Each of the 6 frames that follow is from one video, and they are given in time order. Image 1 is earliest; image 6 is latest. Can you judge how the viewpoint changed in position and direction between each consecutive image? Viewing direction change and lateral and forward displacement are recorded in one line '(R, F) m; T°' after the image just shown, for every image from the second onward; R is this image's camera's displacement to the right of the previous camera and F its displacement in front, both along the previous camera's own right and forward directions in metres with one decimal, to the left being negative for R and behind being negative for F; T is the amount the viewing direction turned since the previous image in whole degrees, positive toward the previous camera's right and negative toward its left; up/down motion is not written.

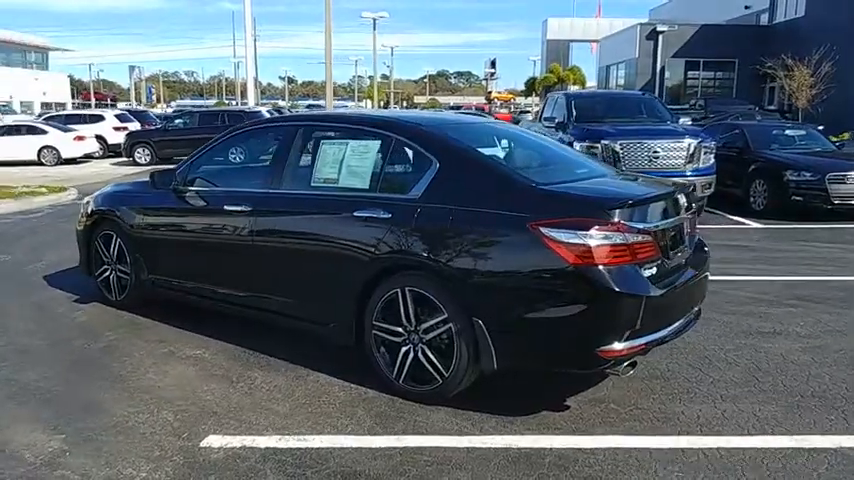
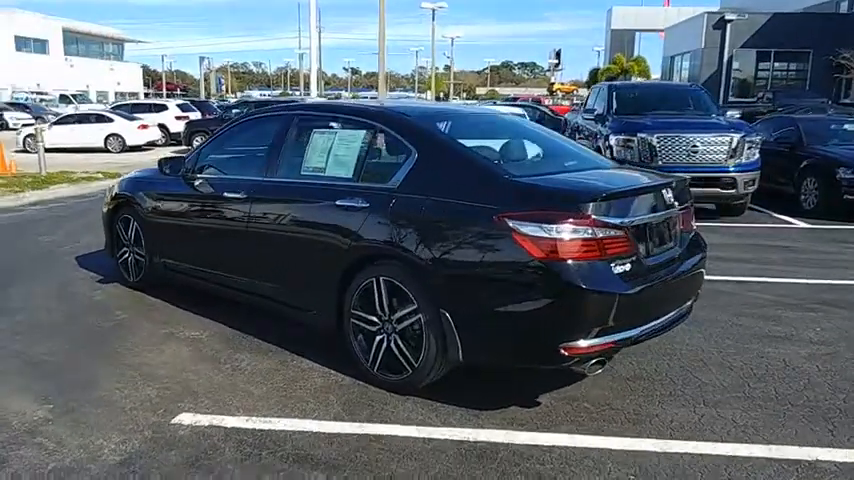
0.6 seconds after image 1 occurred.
(+0.5, 0.0) m; -5°
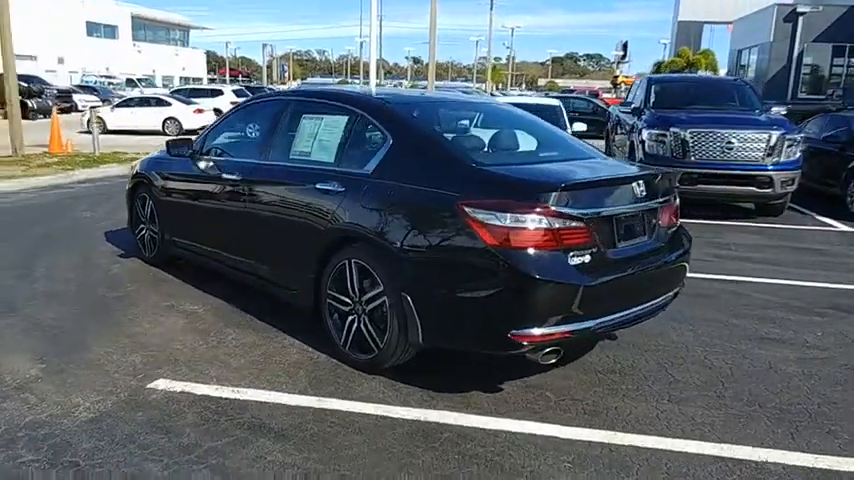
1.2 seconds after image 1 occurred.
(+0.5, -0.1) m; -5°
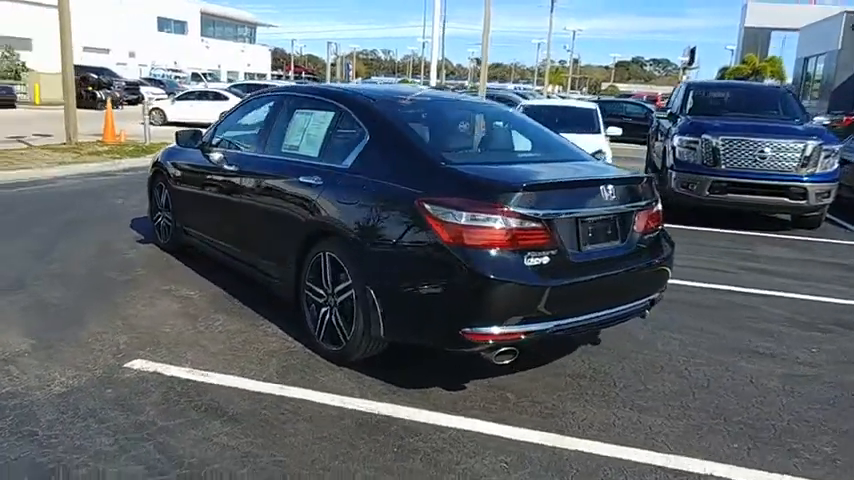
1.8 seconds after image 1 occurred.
(+0.5, 0.0) m; -5°
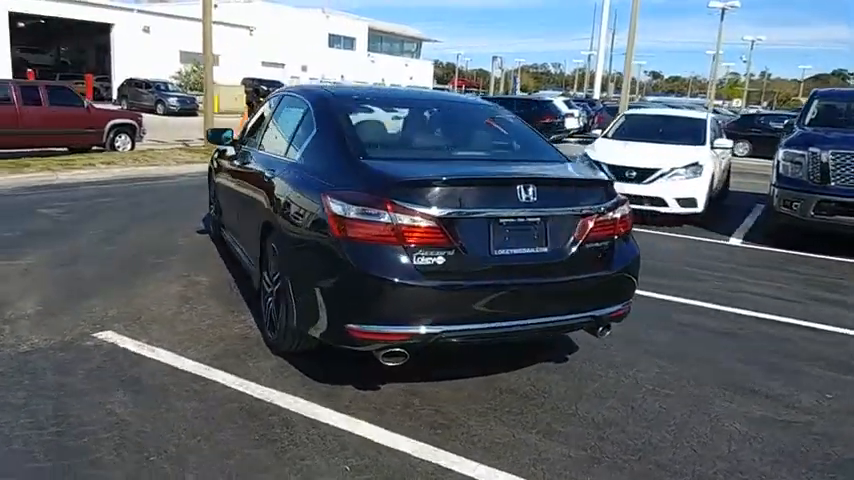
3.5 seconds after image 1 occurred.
(+1.4, +0.3) m; -14°
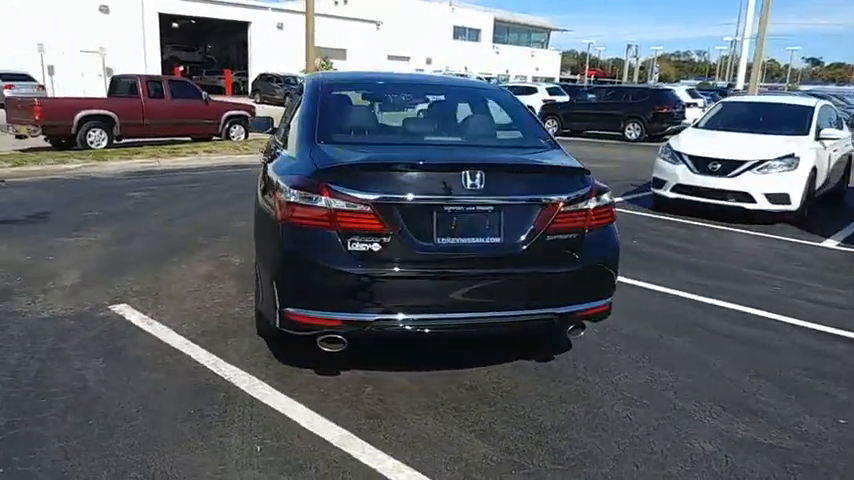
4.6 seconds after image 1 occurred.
(+1.0, +0.2) m; -11°
